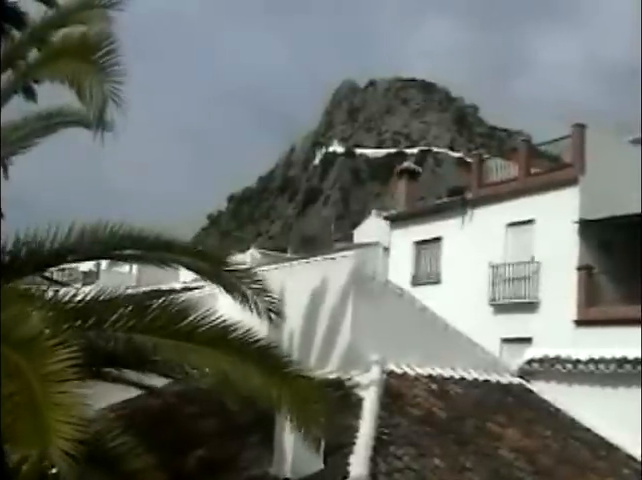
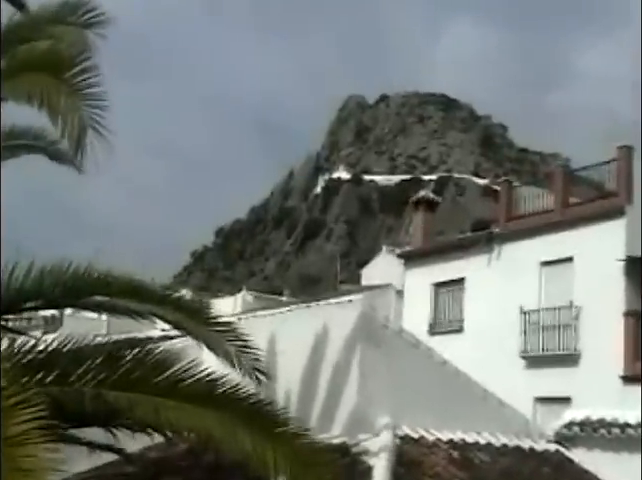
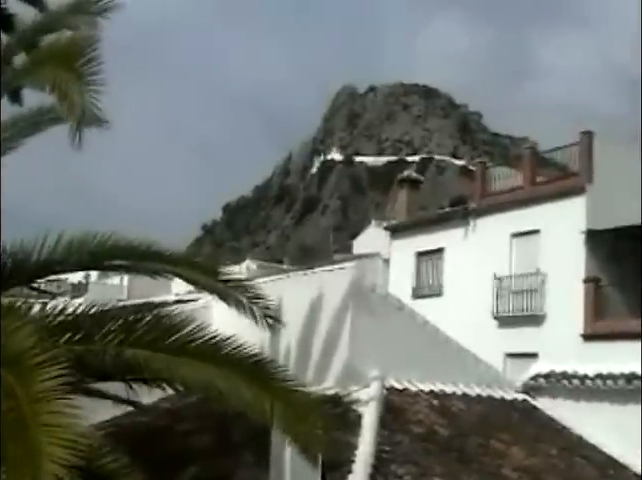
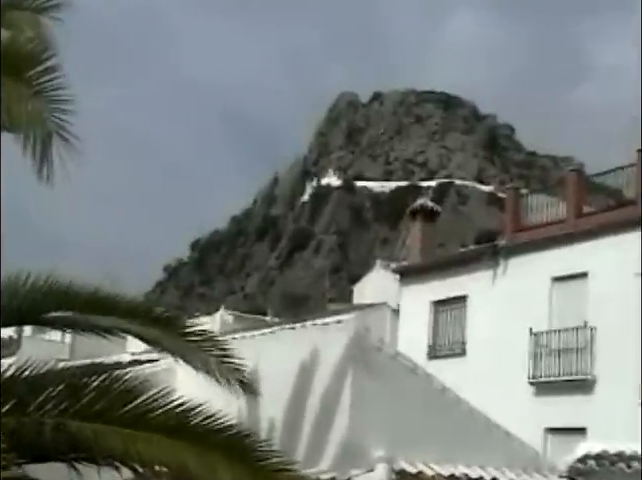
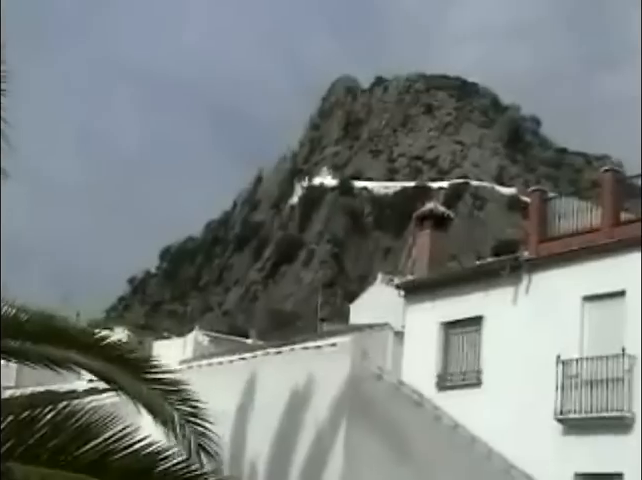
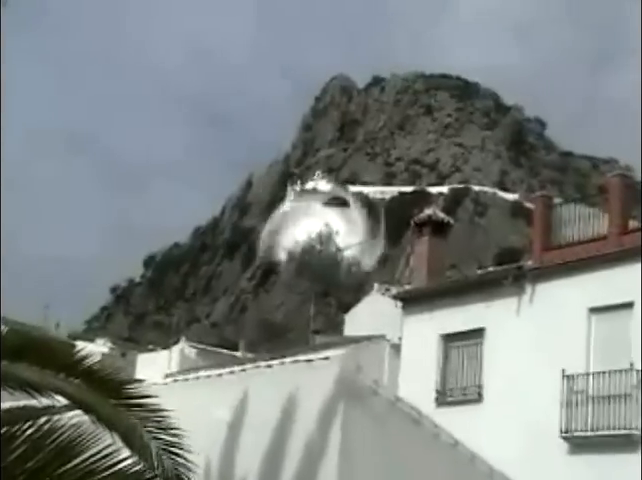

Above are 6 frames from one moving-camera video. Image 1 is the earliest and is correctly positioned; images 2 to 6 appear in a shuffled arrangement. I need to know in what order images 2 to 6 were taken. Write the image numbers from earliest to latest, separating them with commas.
3, 2, 4, 5, 6
